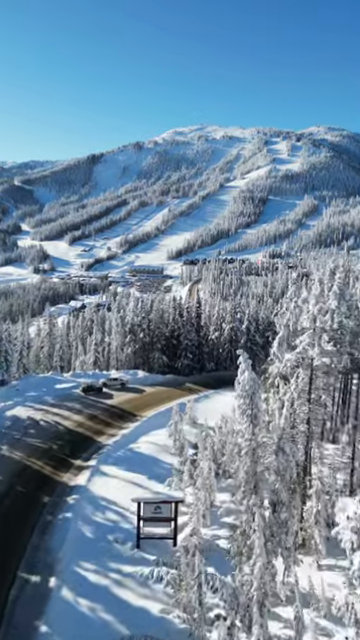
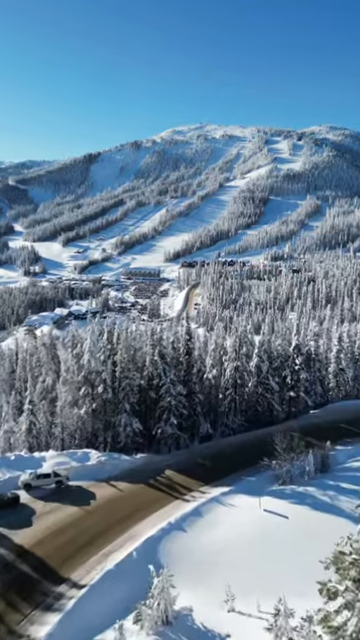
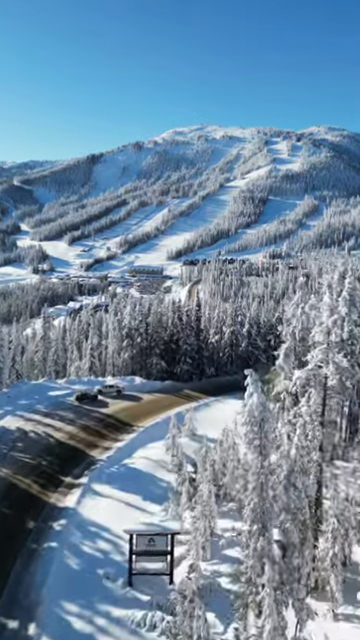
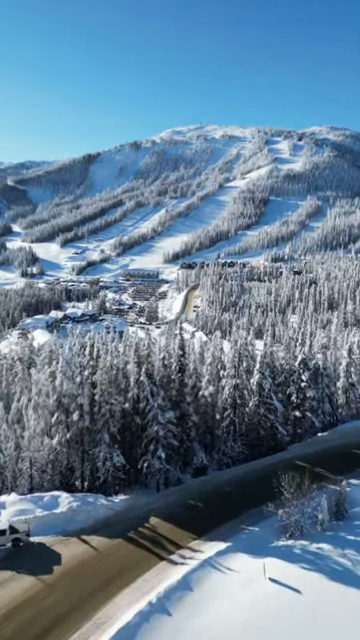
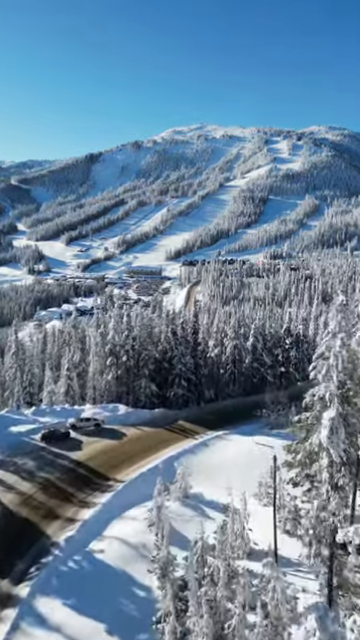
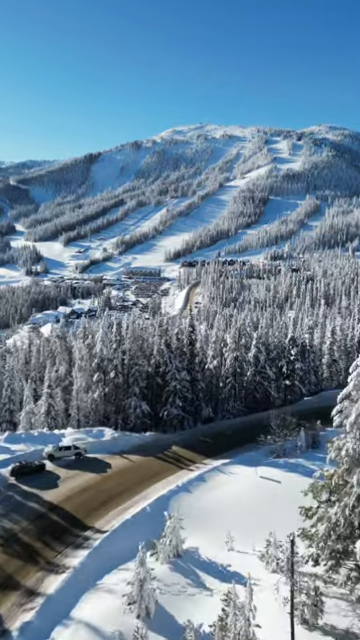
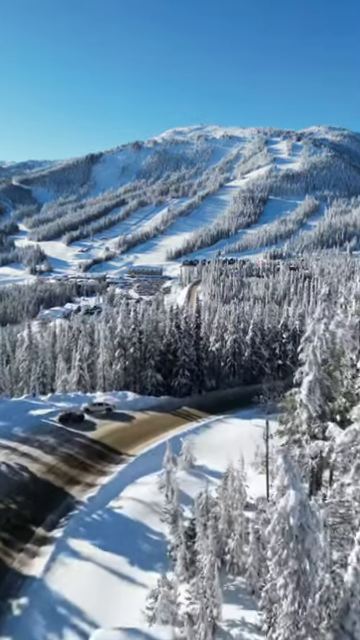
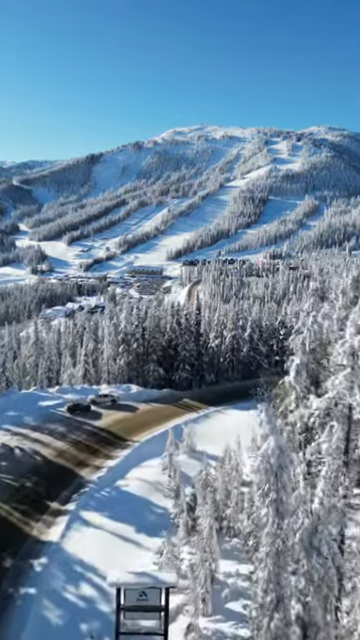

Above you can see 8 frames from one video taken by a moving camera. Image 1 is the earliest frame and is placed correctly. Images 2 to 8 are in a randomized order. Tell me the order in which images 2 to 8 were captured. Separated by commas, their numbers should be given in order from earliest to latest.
3, 8, 7, 5, 6, 2, 4
